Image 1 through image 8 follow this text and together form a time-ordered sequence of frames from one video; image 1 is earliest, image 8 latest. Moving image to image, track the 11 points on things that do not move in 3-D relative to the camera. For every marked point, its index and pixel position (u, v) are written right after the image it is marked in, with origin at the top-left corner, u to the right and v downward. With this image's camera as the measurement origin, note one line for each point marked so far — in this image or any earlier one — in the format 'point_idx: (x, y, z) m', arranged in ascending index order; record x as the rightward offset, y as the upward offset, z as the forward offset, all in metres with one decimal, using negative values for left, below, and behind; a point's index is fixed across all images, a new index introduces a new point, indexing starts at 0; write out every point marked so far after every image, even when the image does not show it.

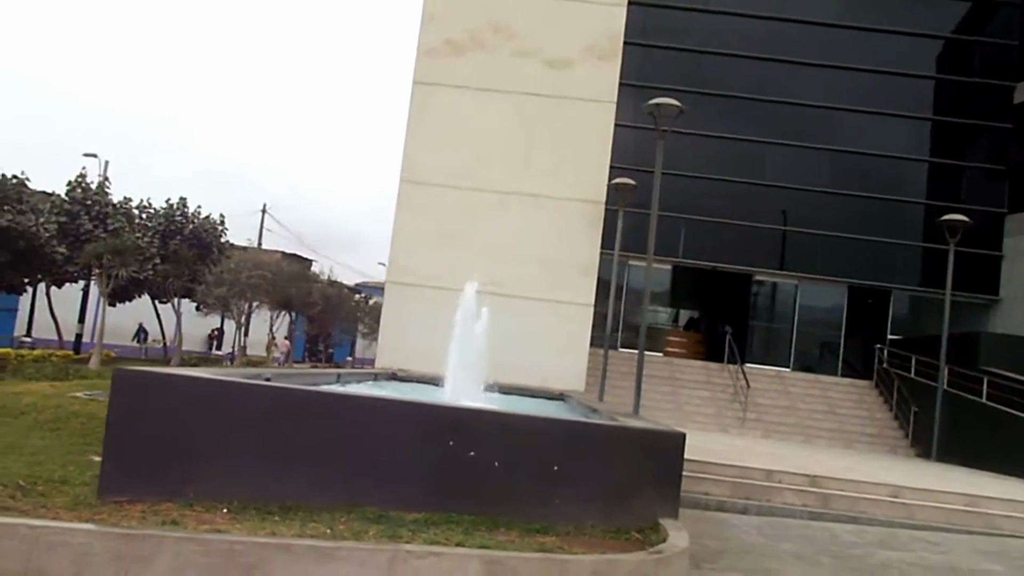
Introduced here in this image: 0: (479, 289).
0: (-0.4, -0.1, +15.2) m
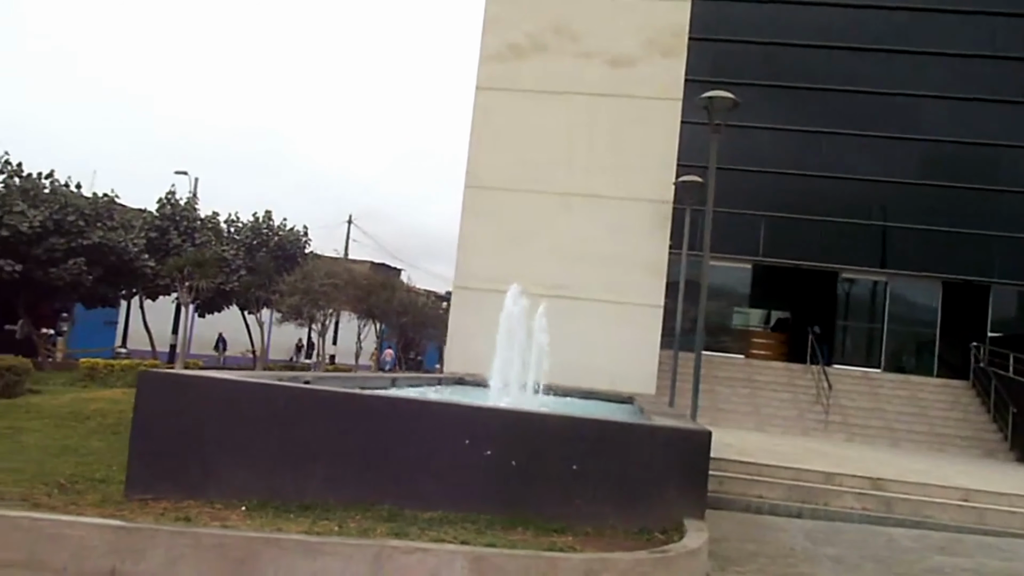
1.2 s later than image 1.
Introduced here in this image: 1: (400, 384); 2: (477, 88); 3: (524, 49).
0: (+0.6, -0.1, +15.1) m
1: (-1.3, -1.2, +11.0) m
2: (-0.4, +3.4, +15.6) m
3: (+0.4, +4.1, +15.7) m
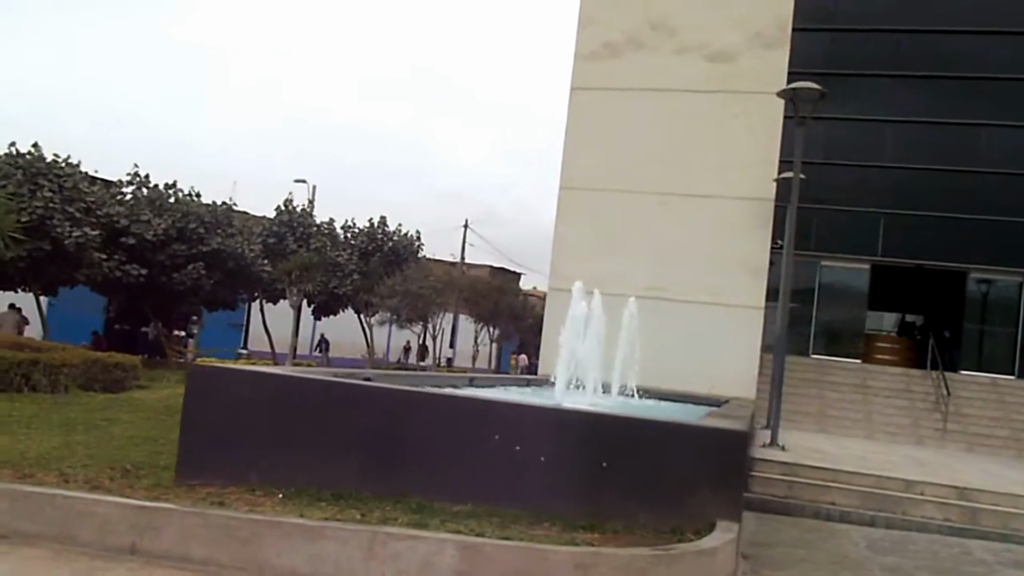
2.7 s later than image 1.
0: (+2.1, -0.1, +15.0) m
1: (-0.4, -1.2, +11.2) m
2: (+1.2, +3.4, +15.7) m
3: (+1.9, +4.1, +15.7) m
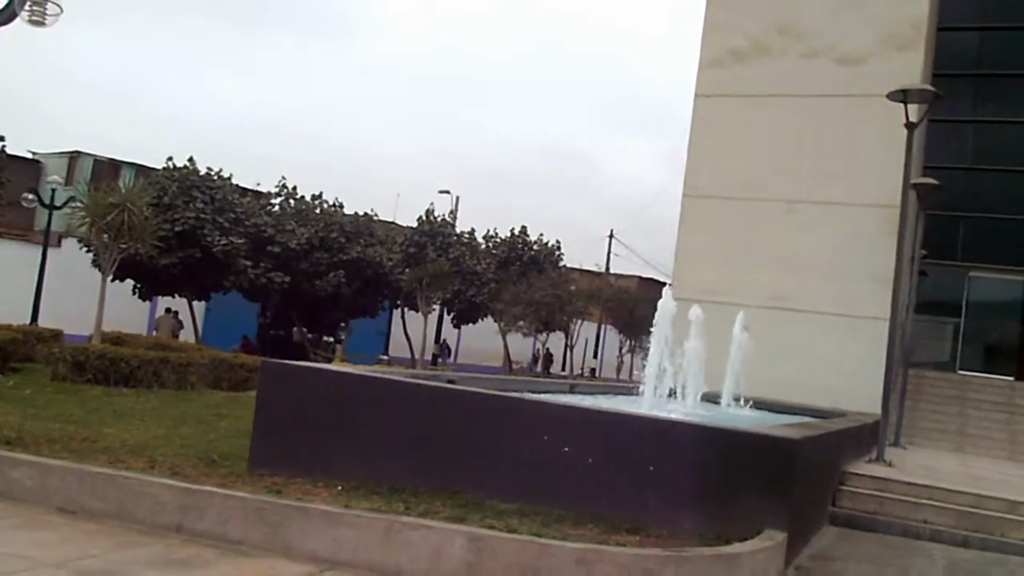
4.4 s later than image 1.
0: (+4.0, -0.3, +14.6) m
1: (+0.8, -1.3, +11.3) m
2: (+3.2, +3.2, +15.5) m
3: (+3.9, +3.9, +15.3) m
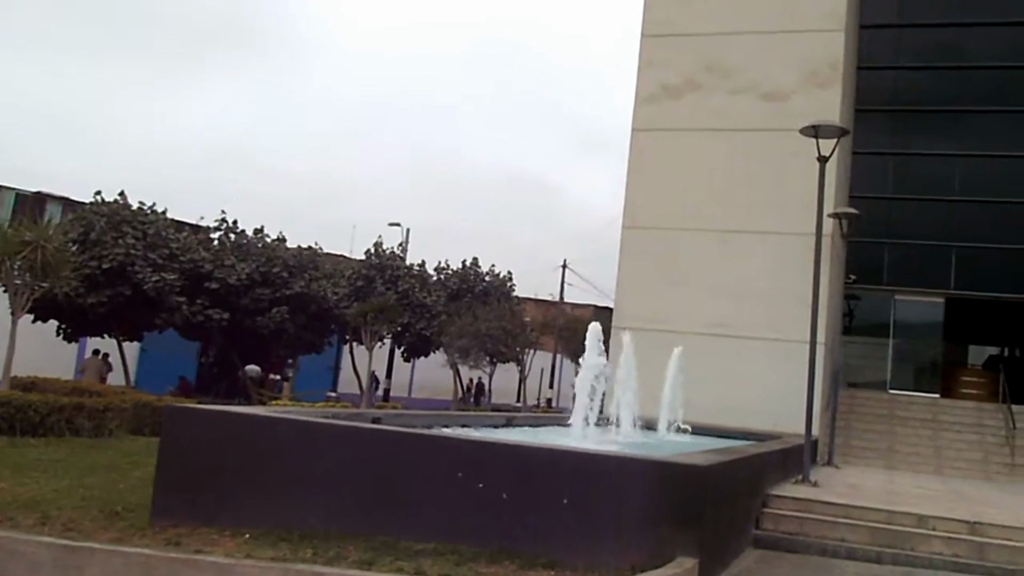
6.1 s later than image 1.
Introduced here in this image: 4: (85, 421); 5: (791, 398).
0: (+3.0, -0.7, +14.7) m
1: (0.0, -1.7, +11.2) m
2: (+2.1, +2.7, +15.6) m
3: (+2.8, +3.5, +15.5) m
4: (-5.1, -1.6, +11.2) m
5: (+4.3, -1.7, +14.0) m
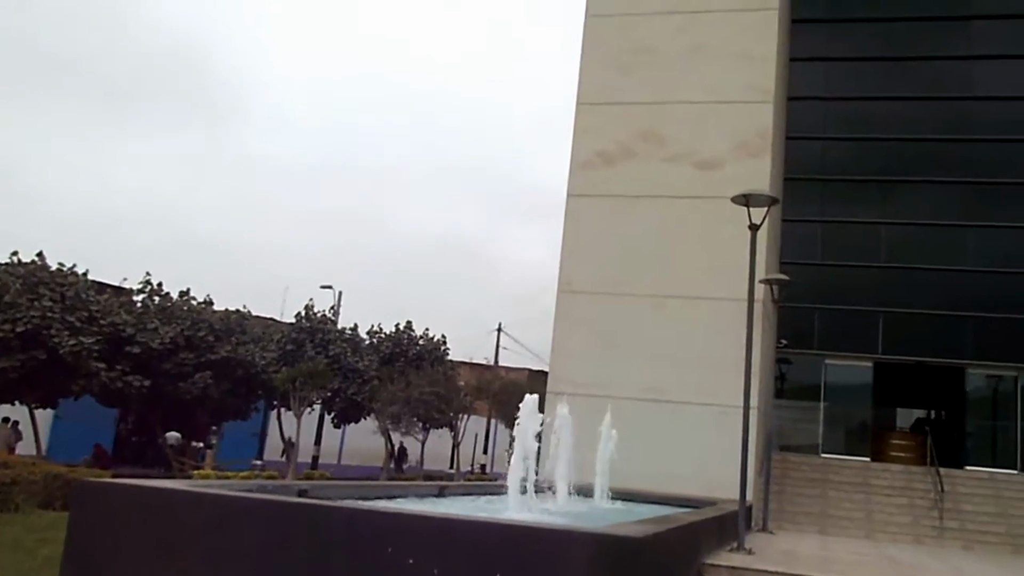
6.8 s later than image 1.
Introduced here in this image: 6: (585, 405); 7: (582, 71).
0: (+1.9, -1.8, +14.6) m
1: (-0.8, -2.5, +10.8) m
2: (+1.0, +1.6, +15.7) m
3: (+1.7, +2.3, +15.7) m
4: (-5.9, -2.3, +10.5) m
5: (+3.3, -2.7, +13.9) m
6: (+1.2, -1.9, +14.8) m
7: (+1.3, +3.9, +16.1) m
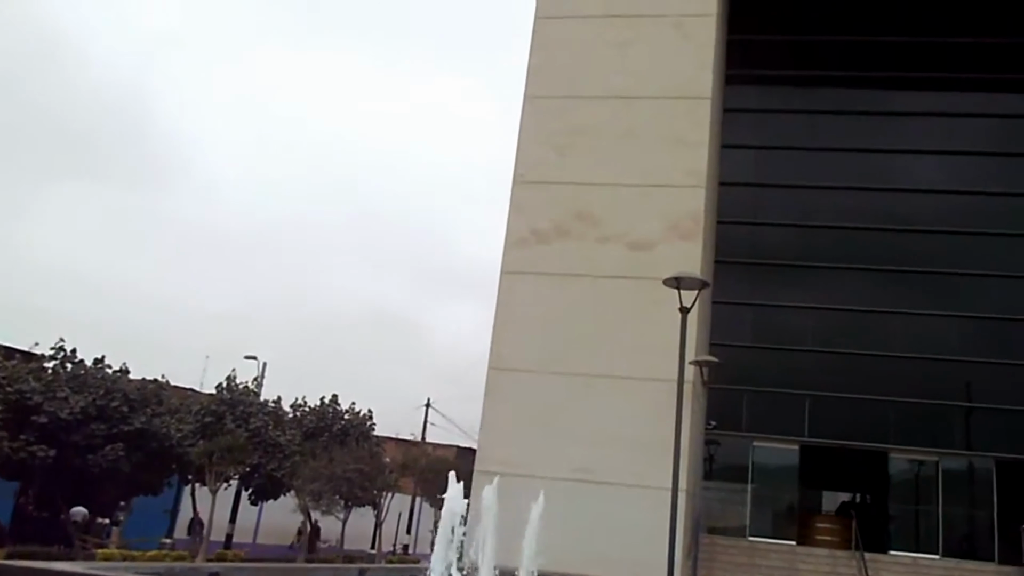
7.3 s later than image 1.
0: (+0.8, -3.0, +14.4) m
1: (-1.7, -3.3, +10.4) m
2: (-0.2, +0.3, +15.7) m
3: (+0.6, +1.0, +15.8) m
4: (-6.7, -3.0, +9.6) m
5: (+2.1, -3.9, +13.7) m
6: (0.0, -3.1, +14.5) m
7: (+0.1, +2.5, +16.2) m
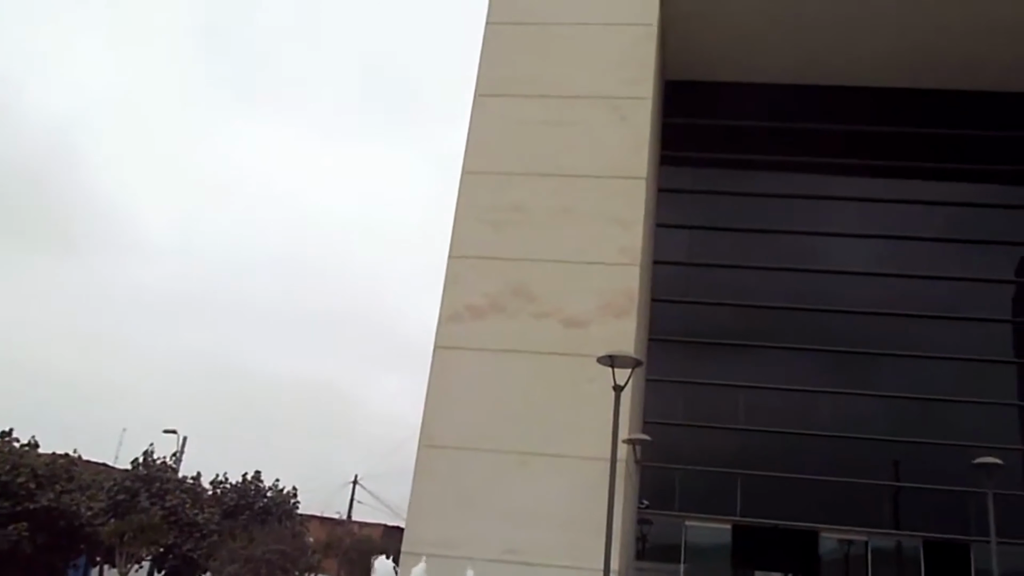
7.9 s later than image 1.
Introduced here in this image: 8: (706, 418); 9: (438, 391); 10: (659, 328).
0: (-0.3, -4.2, +14.0) m
1: (-2.4, -4.1, +9.8) m
2: (-1.3, -1.0, +15.5) m
3: (-0.6, -0.3, +15.7) m
4: (-7.5, -3.7, +8.7) m
5: (+1.1, -5.1, +13.3) m
6: (-1.1, -4.3, +14.0) m
7: (-1.0, +1.2, +16.3) m
8: (+4.0, -2.7, +18.6) m
9: (-1.3, -1.7, +15.3) m
10: (+3.1, -0.8, +19.0) m
